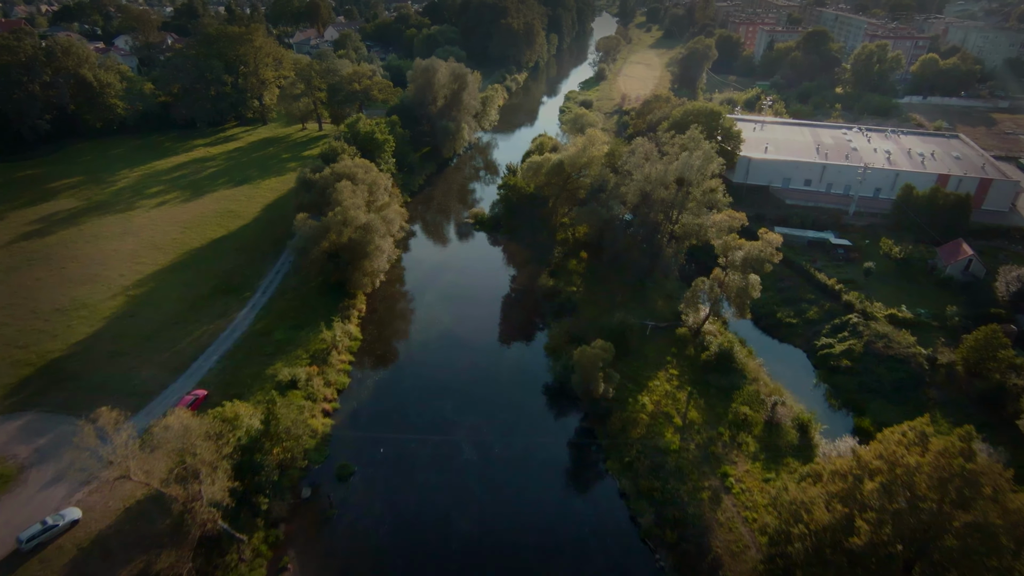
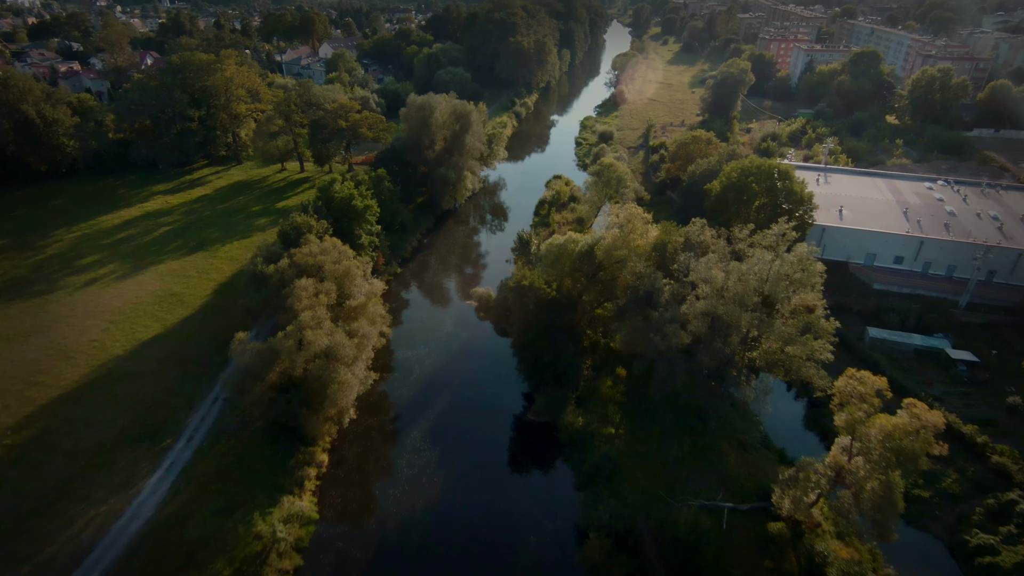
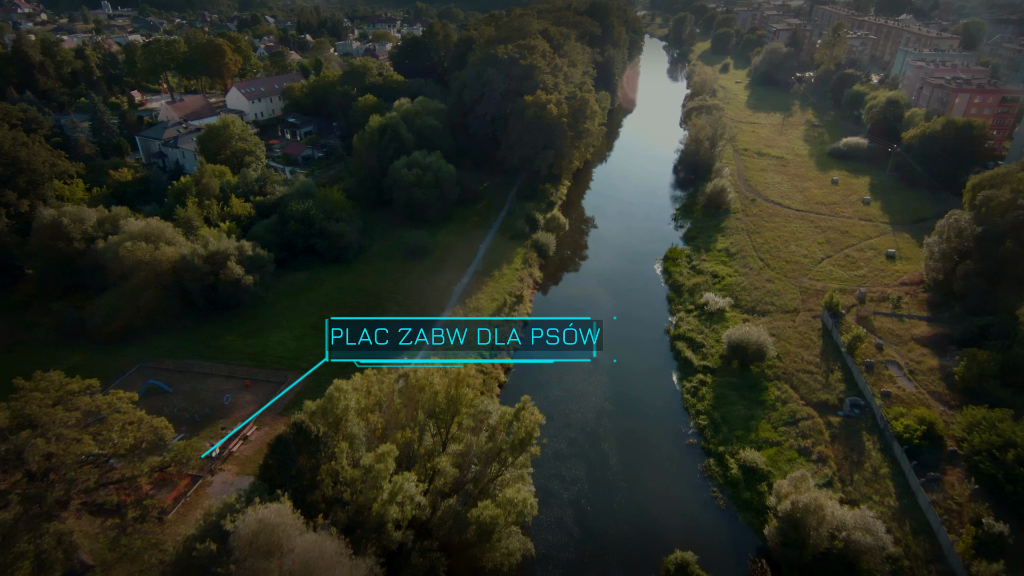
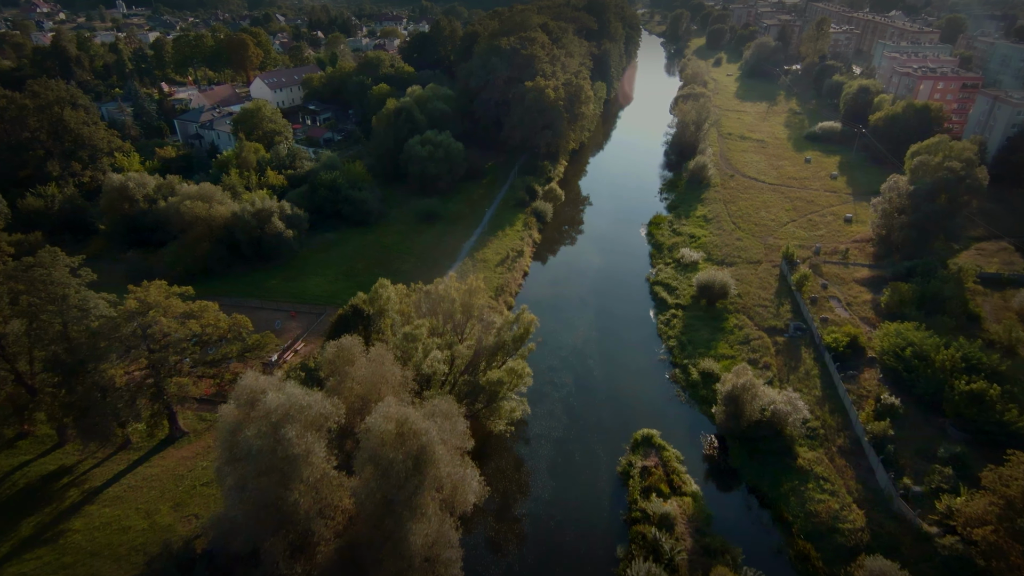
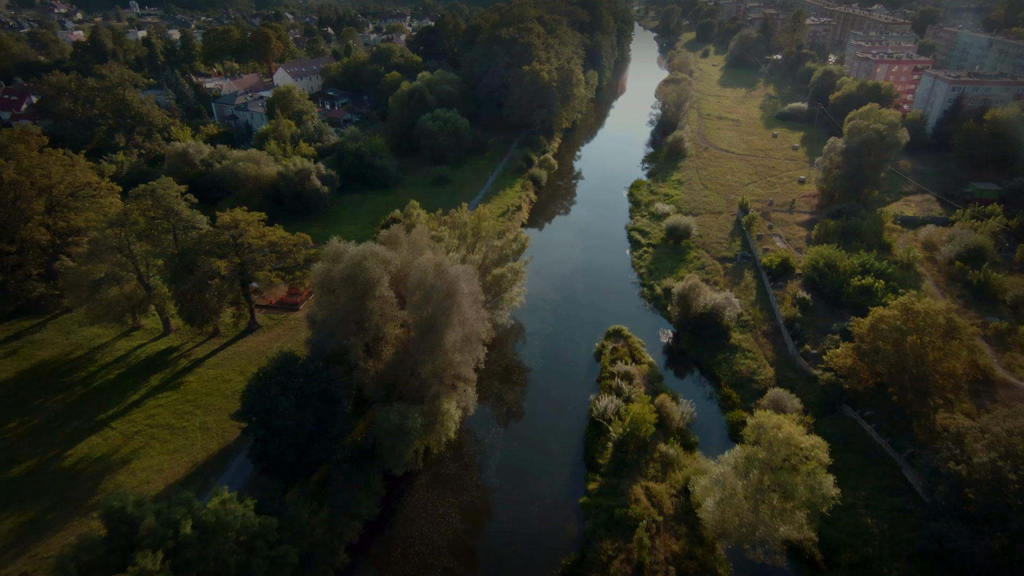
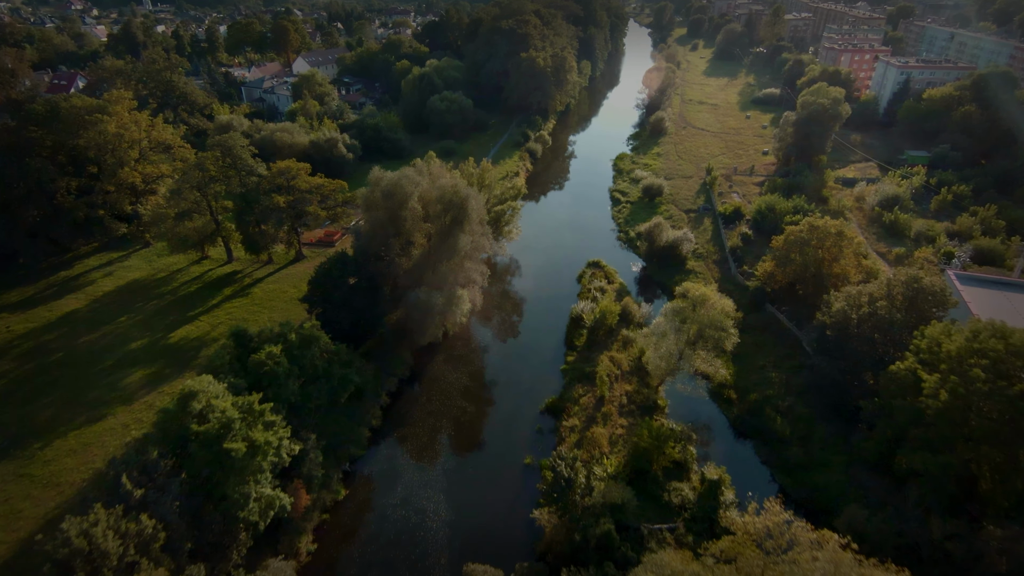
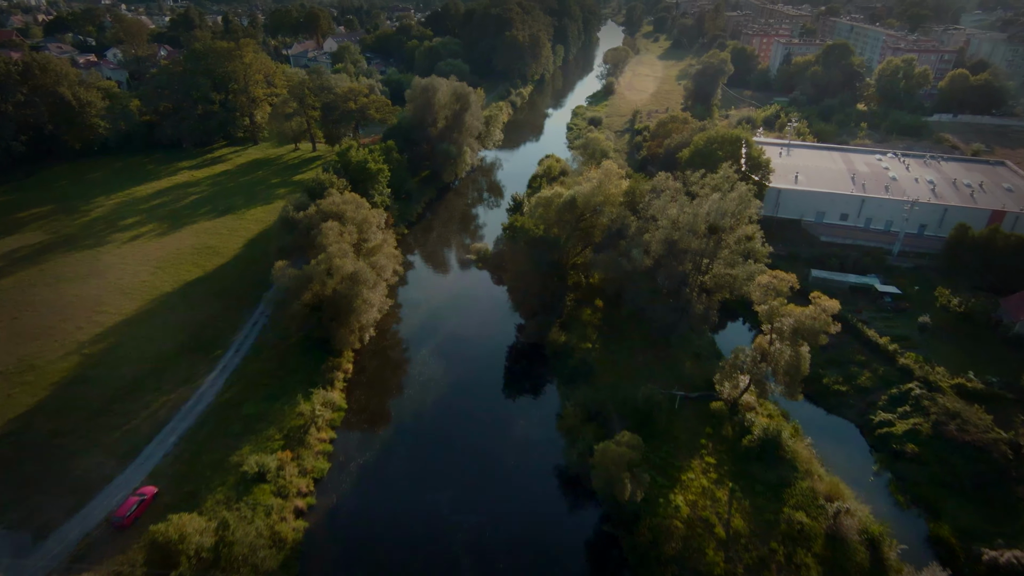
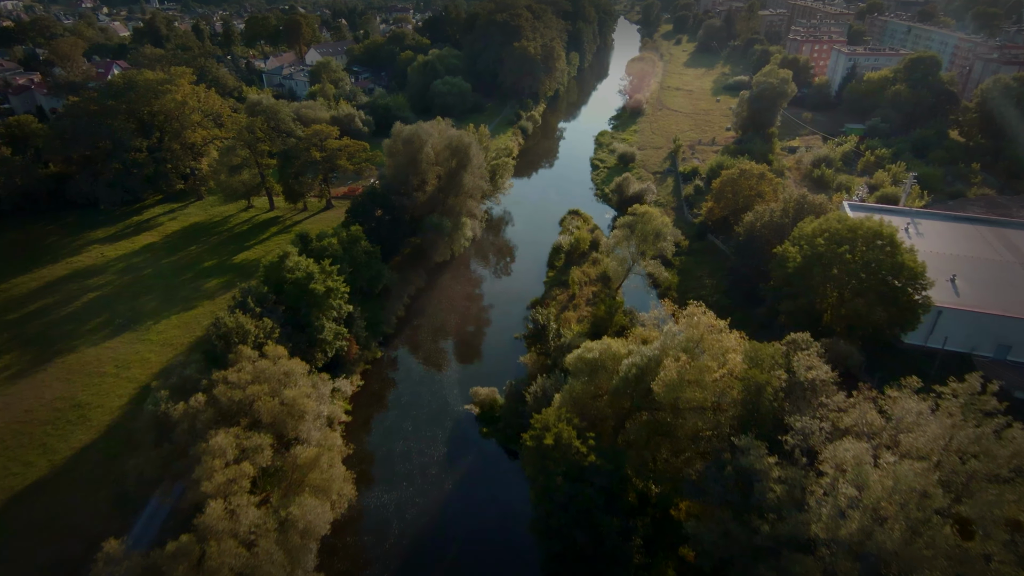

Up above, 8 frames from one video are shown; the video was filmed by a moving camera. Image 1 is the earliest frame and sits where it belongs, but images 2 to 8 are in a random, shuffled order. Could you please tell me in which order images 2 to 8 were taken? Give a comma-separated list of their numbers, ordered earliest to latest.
7, 2, 8, 6, 5, 4, 3
